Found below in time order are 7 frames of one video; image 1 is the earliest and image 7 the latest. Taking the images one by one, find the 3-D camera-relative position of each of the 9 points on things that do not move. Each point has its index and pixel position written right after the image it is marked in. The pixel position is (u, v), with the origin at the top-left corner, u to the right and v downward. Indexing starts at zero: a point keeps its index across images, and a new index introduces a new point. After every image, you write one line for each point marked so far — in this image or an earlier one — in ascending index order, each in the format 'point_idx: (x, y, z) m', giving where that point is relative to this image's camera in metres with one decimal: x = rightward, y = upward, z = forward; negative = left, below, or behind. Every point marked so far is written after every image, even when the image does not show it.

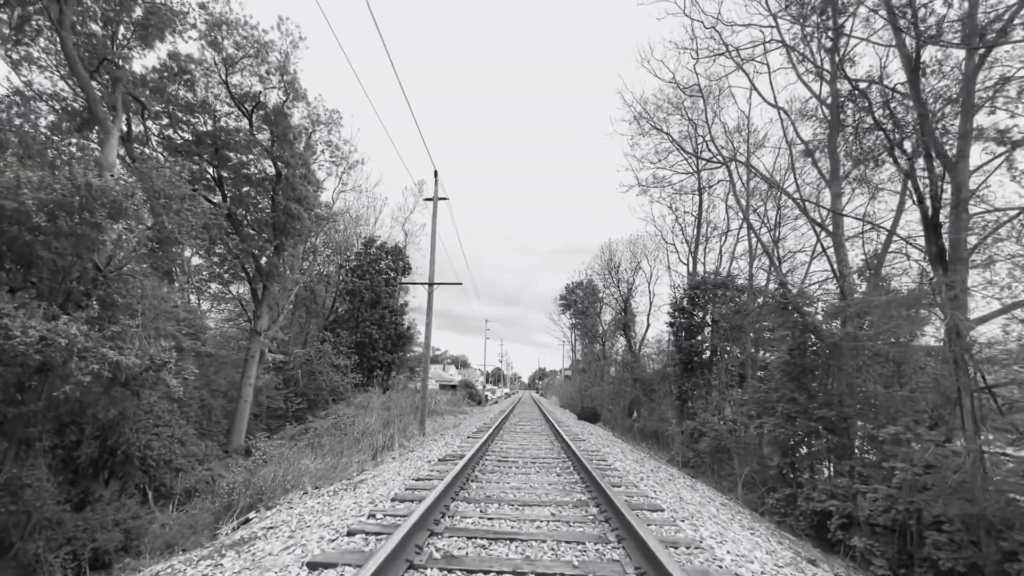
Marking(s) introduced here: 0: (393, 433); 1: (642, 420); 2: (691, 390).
0: (-3.7, -4.5, +15.3) m
1: (+5.4, -5.4, +20.2) m
2: (+6.1, -3.4, +16.7) m
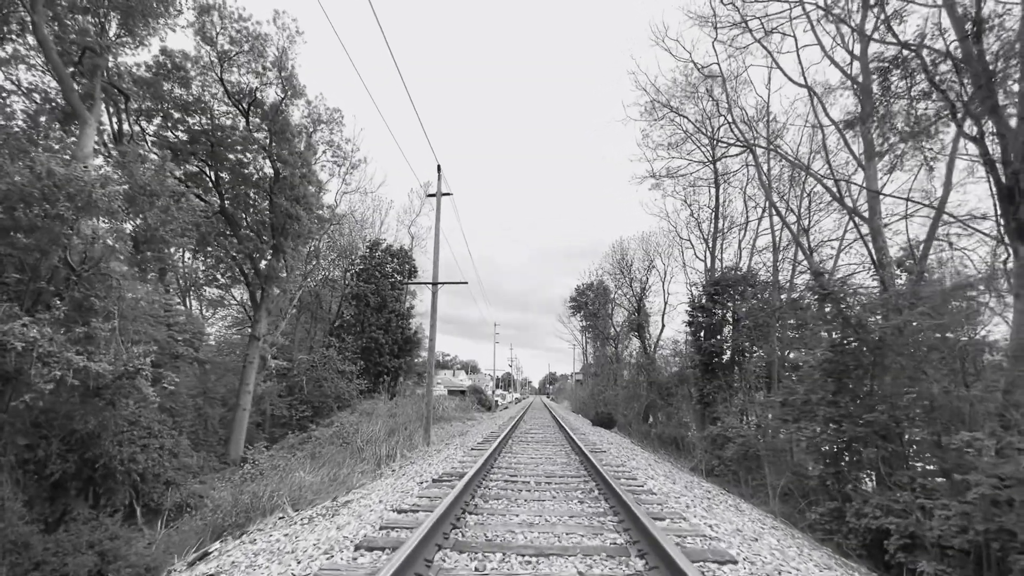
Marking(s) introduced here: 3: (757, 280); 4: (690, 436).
0: (-3.4, -4.5, +14.5) m
1: (+5.8, -5.4, +19.2) m
2: (+6.5, -3.3, +15.7) m
3: (+8.0, +0.4, +16.0) m
4: (+5.9, -4.9, +16.2) m
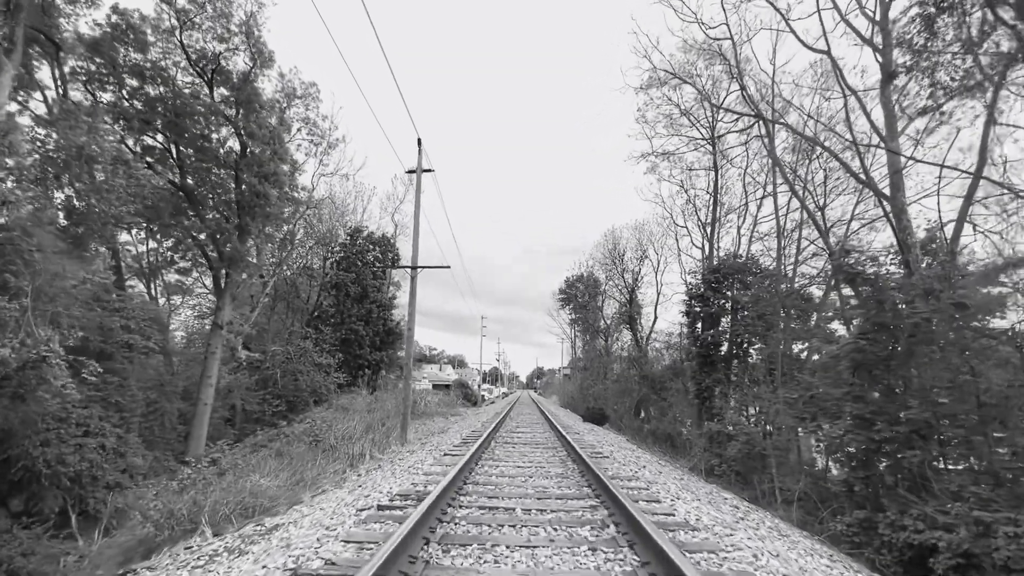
0: (-3.8, -4.1, +13.4) m
1: (+5.3, -4.9, +18.3) m
2: (+6.0, -3.0, +14.8) m
3: (+7.6, +0.7, +15.1) m
4: (+5.4, -4.5, +15.3) m
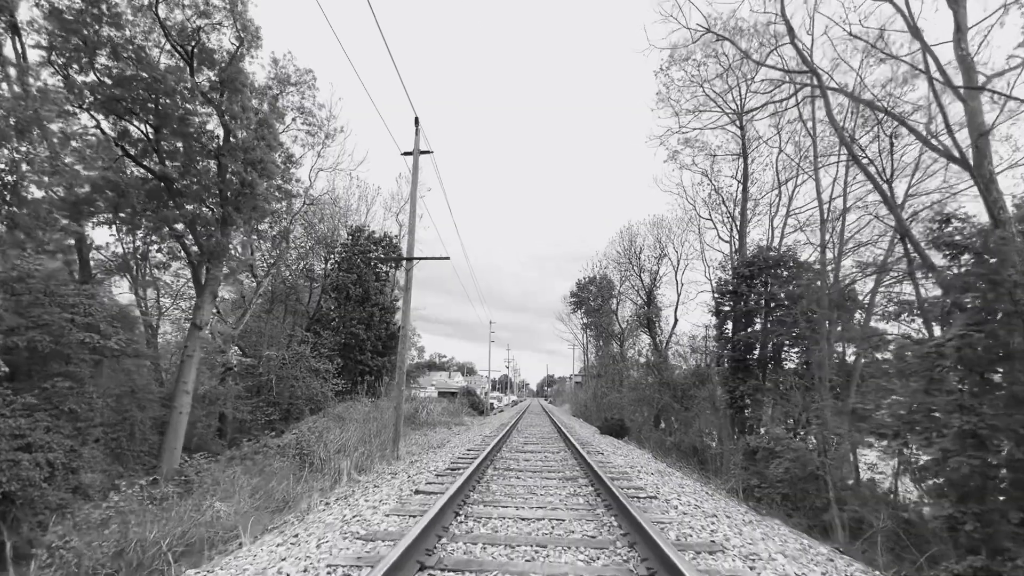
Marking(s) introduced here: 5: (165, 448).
0: (-3.6, -3.9, +11.9) m
1: (+5.6, -4.9, +16.7) m
2: (+6.3, -2.8, +13.2) m
3: (+7.8, +0.8, +13.5) m
4: (+5.7, -4.4, +13.6) m
5: (-8.7, -4.0, +12.4) m
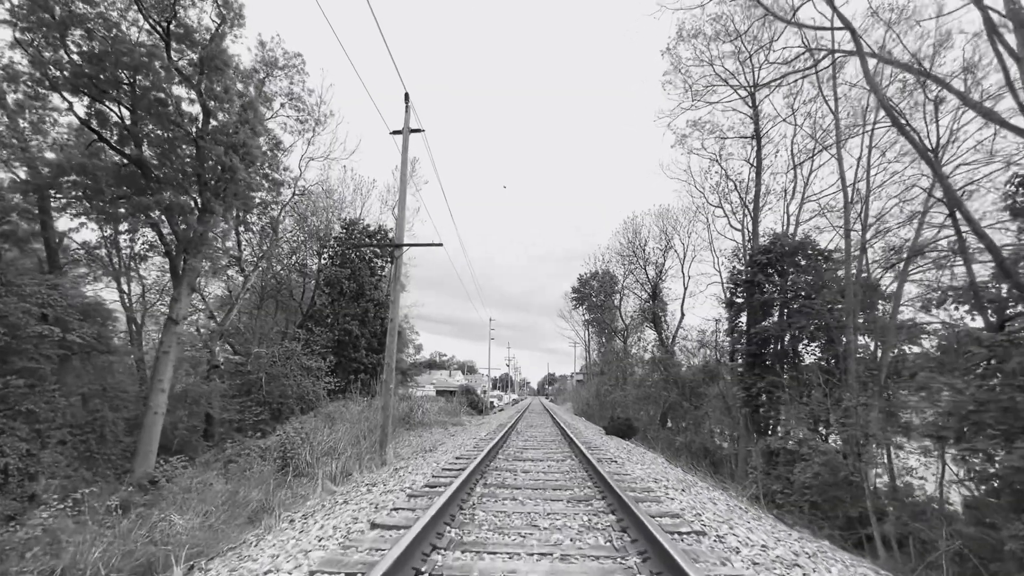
0: (-3.6, -3.7, +11.1) m
1: (+5.6, -4.6, +15.8) m
2: (+6.2, -2.6, +12.3) m
3: (+7.8, +1.1, +12.6) m
4: (+5.7, -4.1, +12.7) m
5: (-8.7, -3.8, +11.5) m
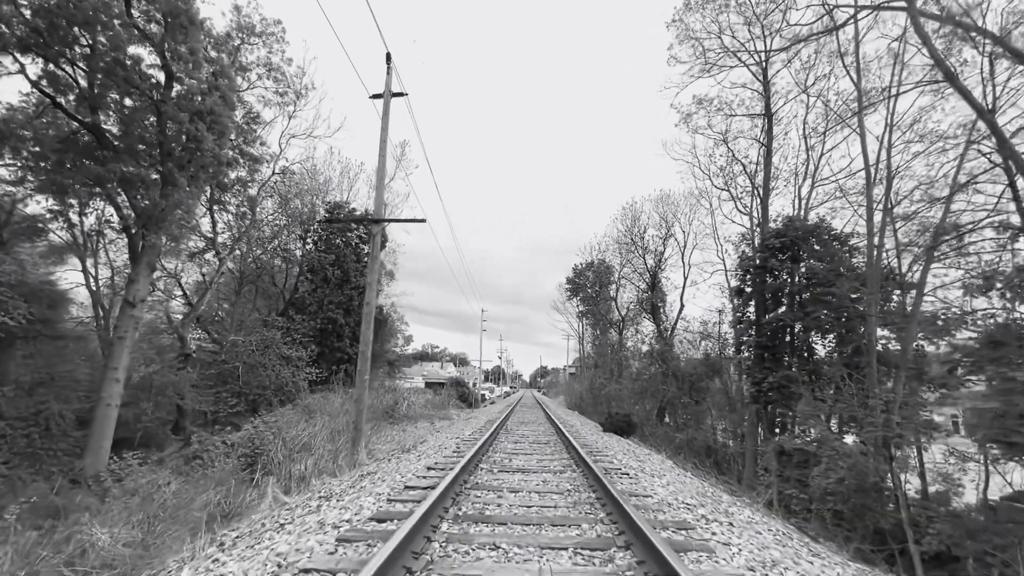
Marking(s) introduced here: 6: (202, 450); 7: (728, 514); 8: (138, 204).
0: (-3.8, -3.3, +10.0) m
1: (+5.3, -4.3, +14.9) m
2: (+6.0, -2.3, +11.4) m
3: (+7.6, +1.4, +11.7) m
4: (+5.4, -3.8, +11.9) m
5: (-8.9, -3.3, +10.4) m
6: (-7.5, -4.0, +12.0) m
7: (+2.4, -2.6, +5.6) m
8: (-9.3, +2.1, +12.2) m
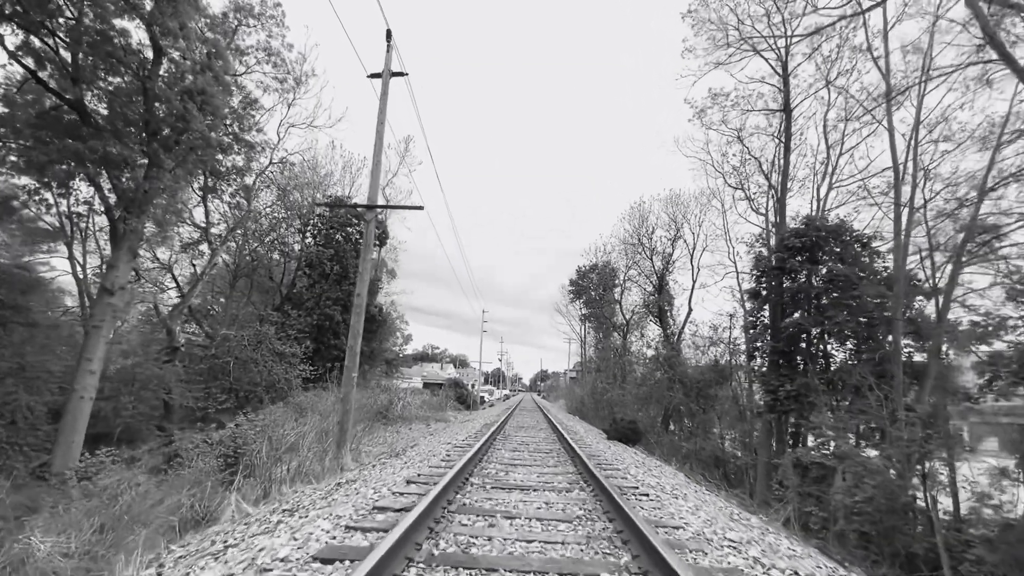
0: (-3.8, -3.1, +9.4) m
1: (+5.2, -4.3, +14.2) m
2: (+6.0, -2.3, +10.7) m
3: (+7.7, +1.3, +11.0) m
4: (+5.4, -3.9, +11.2) m
5: (-9.0, -3.0, +9.8) m
6: (-7.6, -3.7, +11.4) m
7: (+2.4, -2.6, +4.9) m
8: (-9.2, +2.4, +11.6) m
